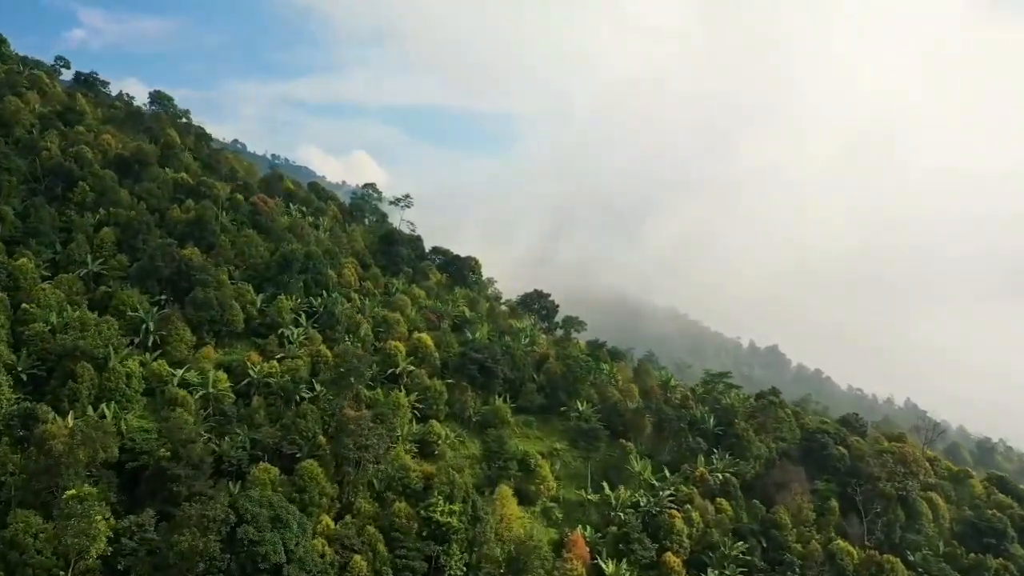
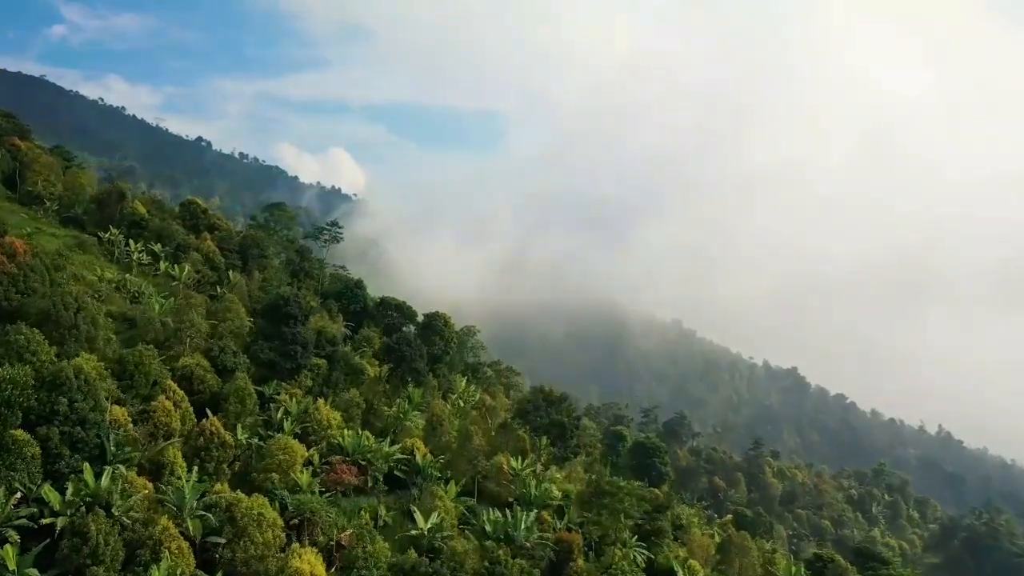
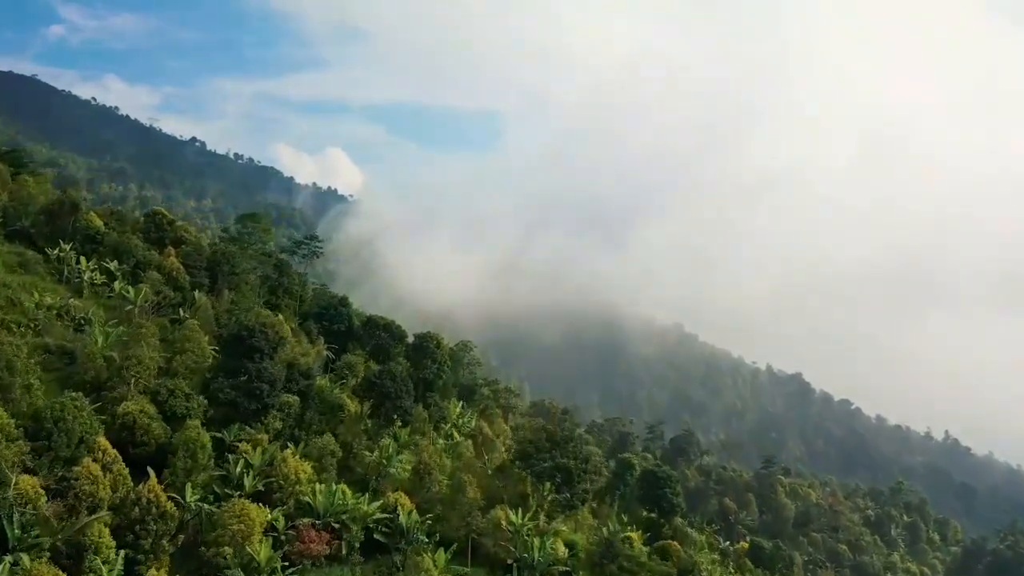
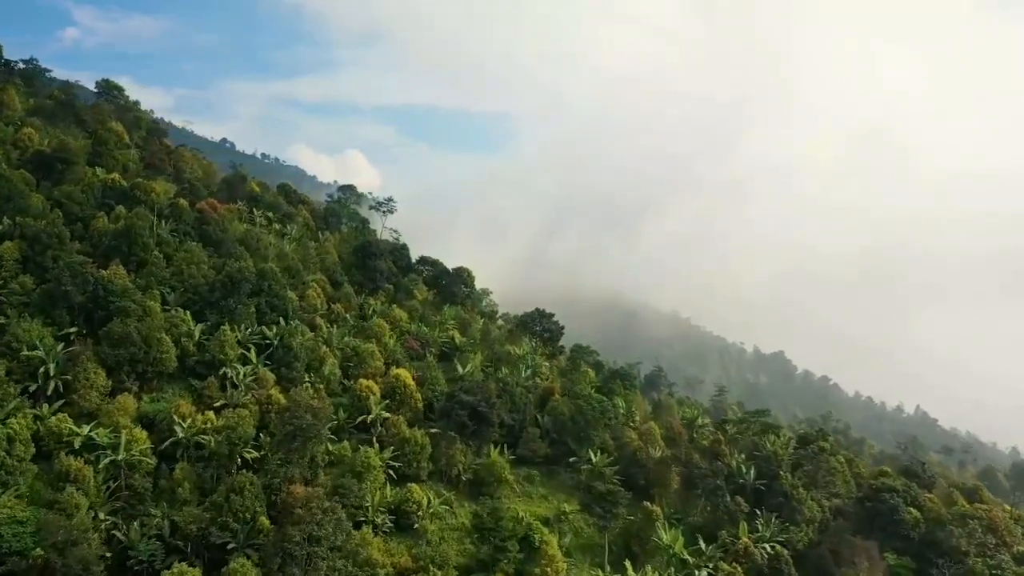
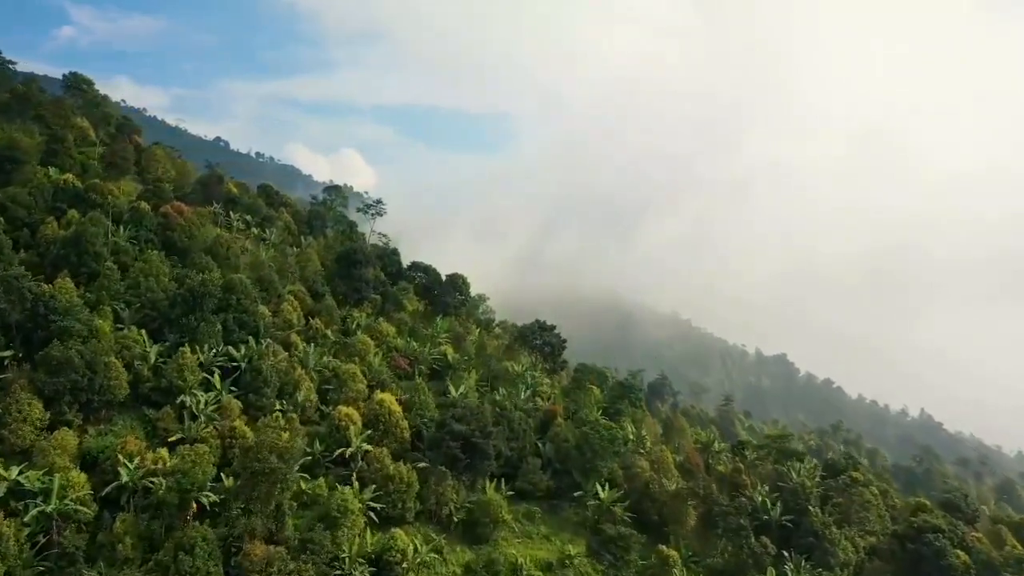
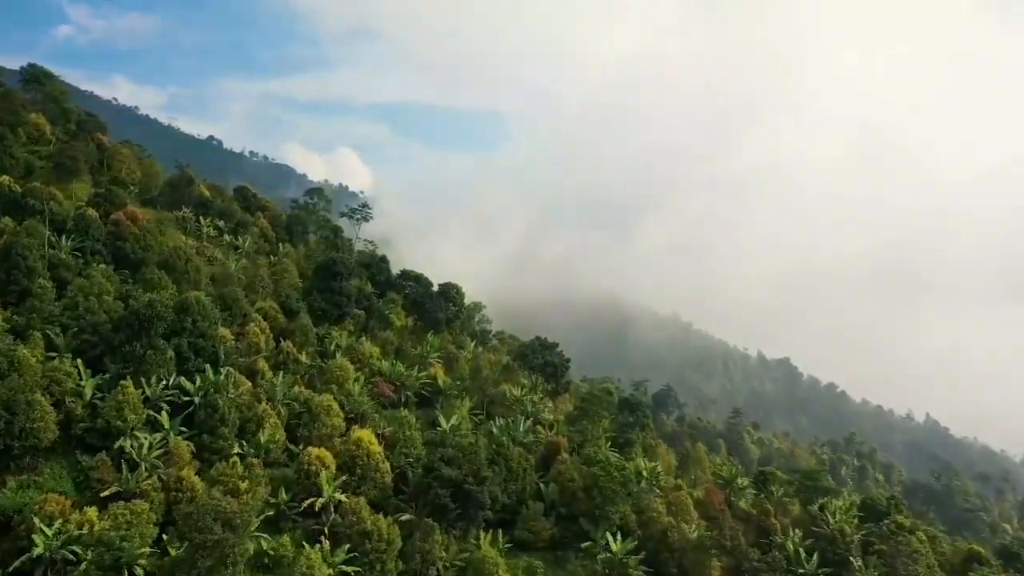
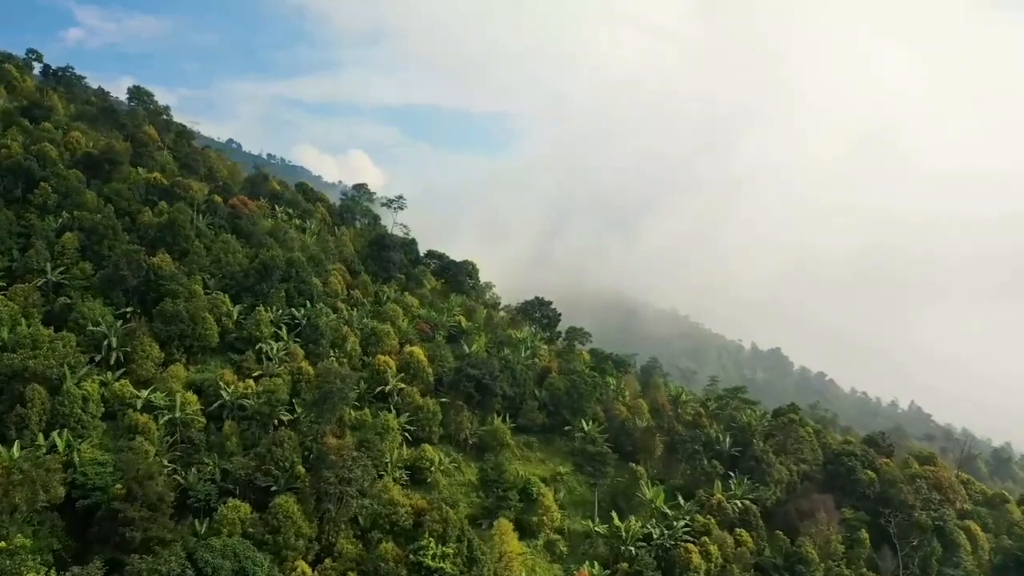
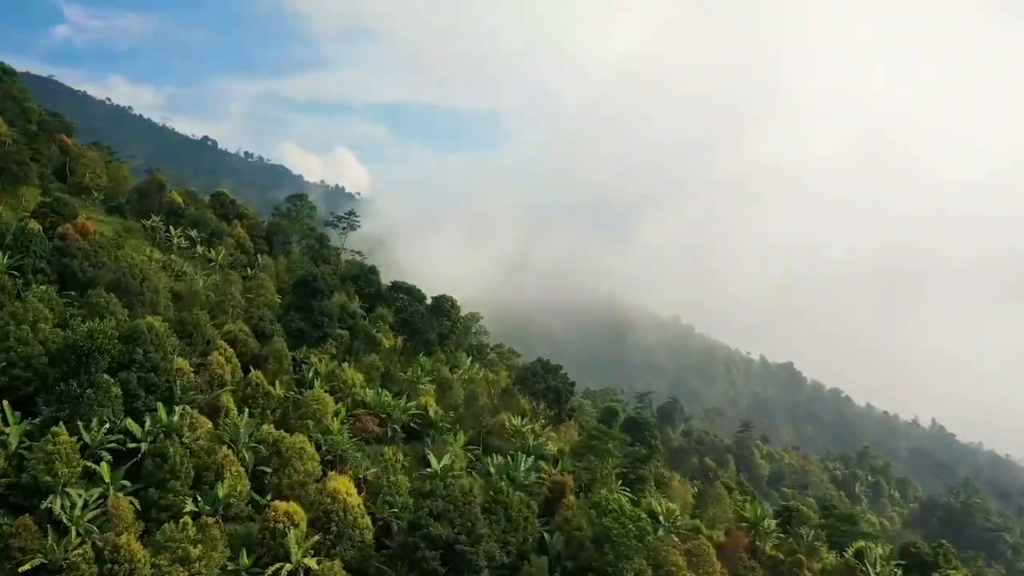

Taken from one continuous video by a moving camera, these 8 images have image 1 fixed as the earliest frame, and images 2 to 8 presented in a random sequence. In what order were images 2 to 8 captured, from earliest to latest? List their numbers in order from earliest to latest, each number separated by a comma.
7, 4, 5, 6, 8, 2, 3
